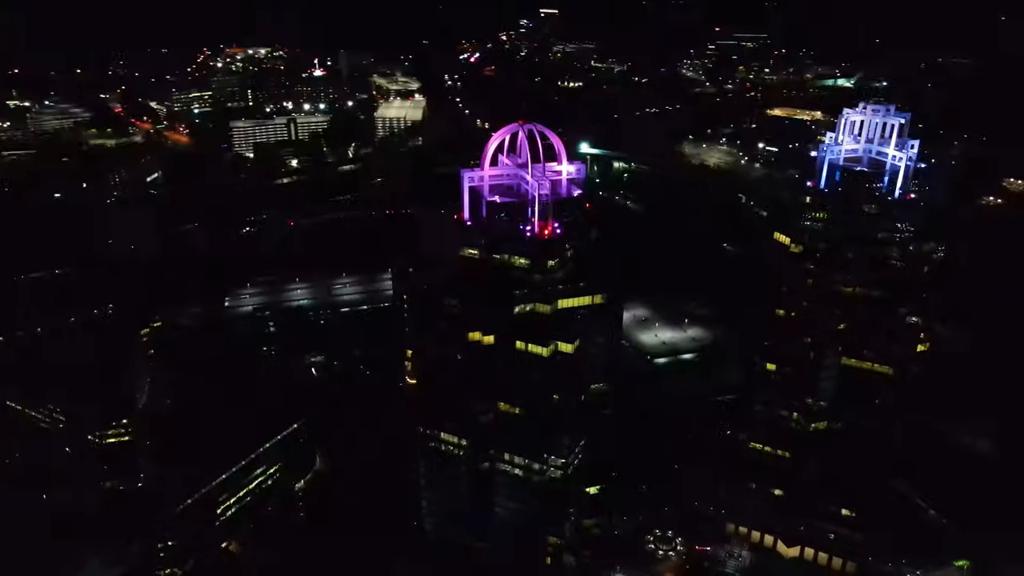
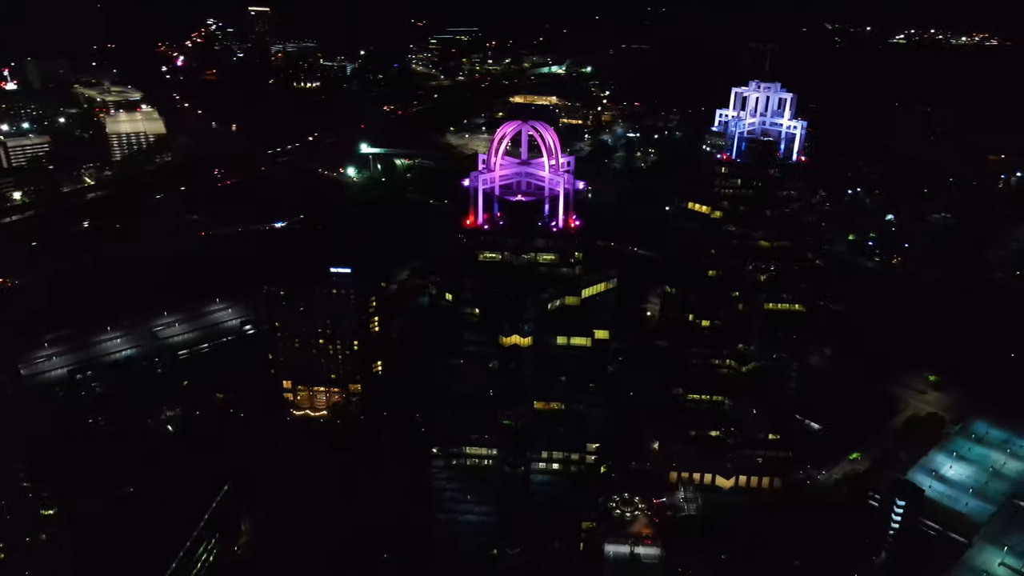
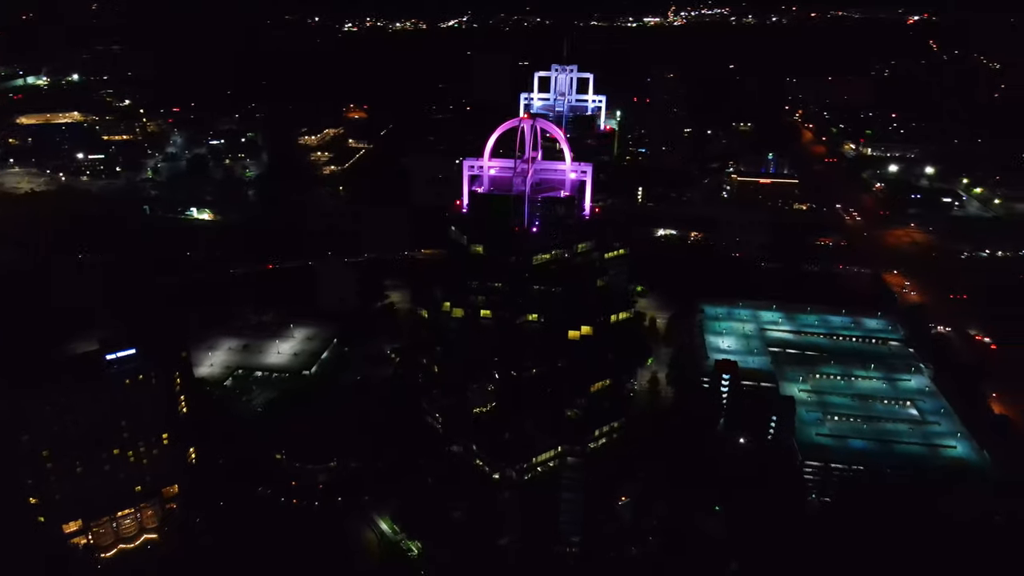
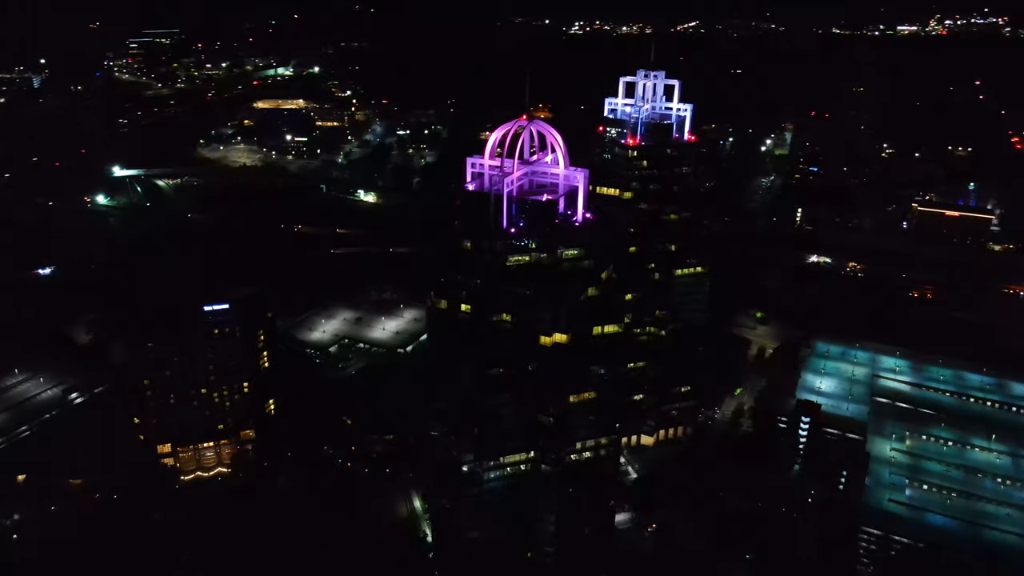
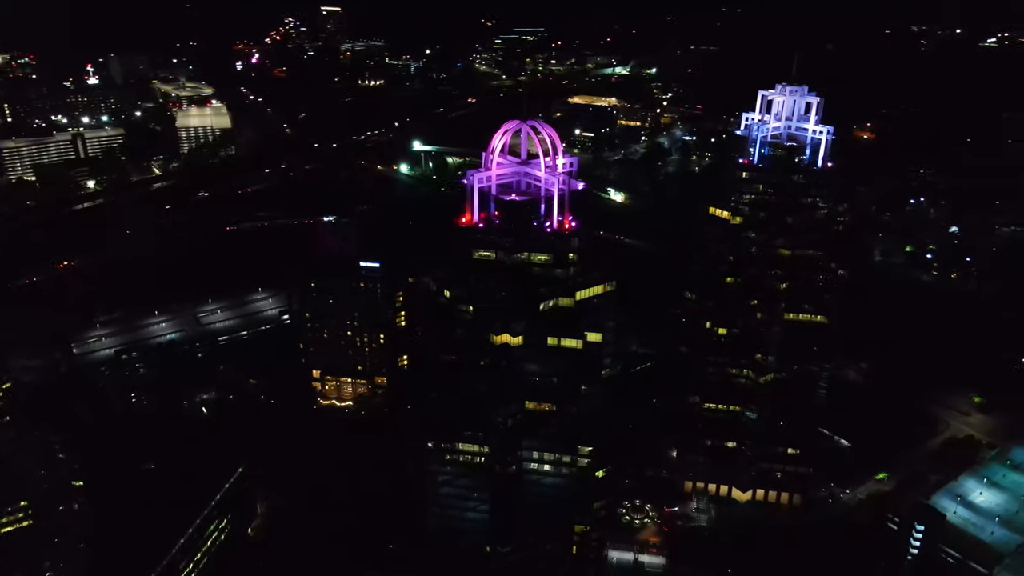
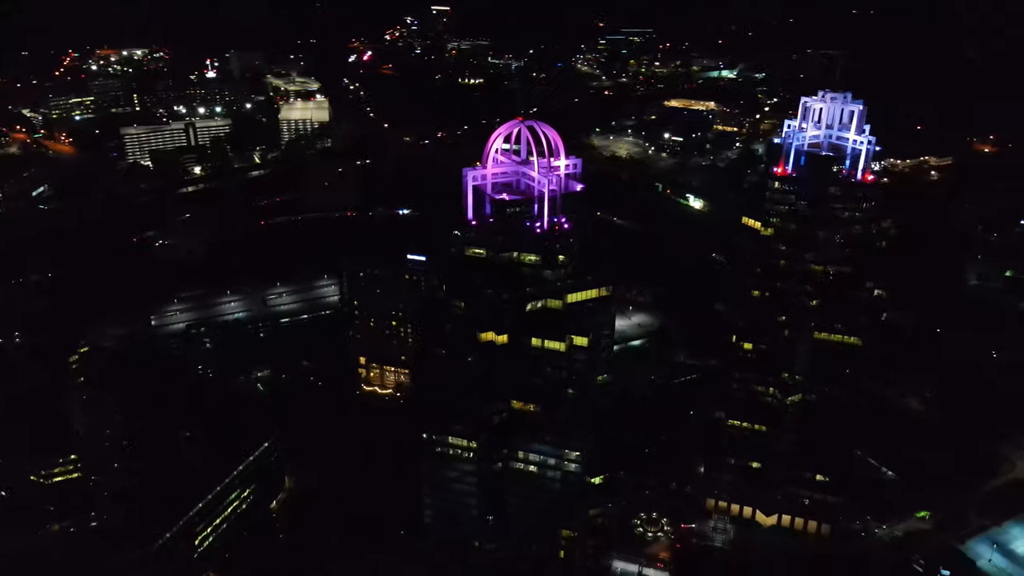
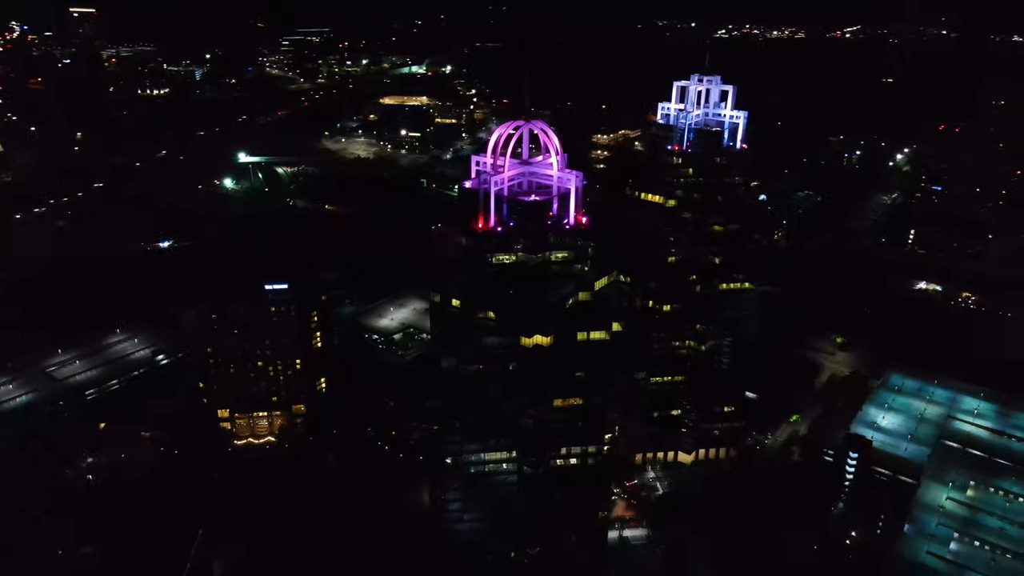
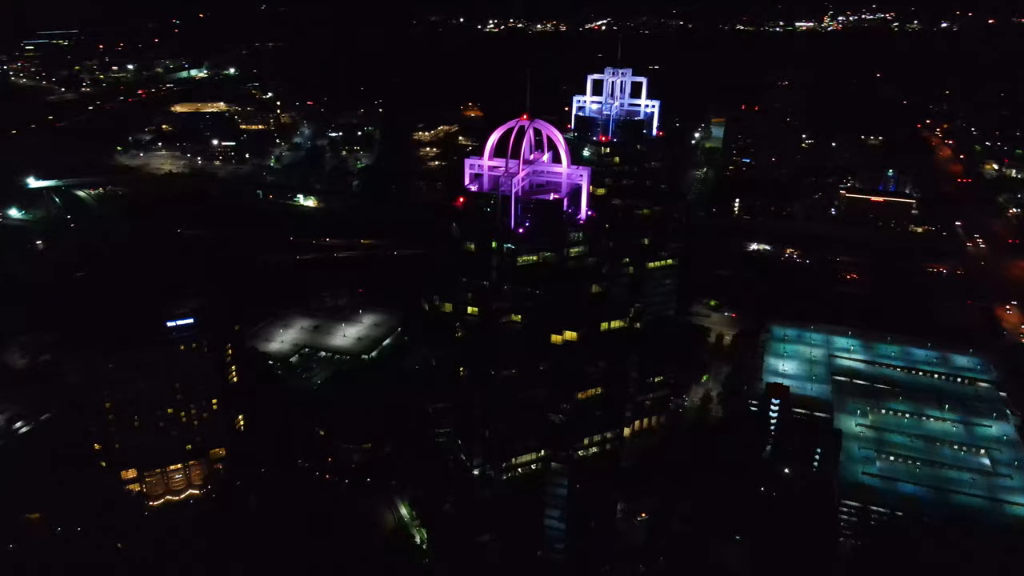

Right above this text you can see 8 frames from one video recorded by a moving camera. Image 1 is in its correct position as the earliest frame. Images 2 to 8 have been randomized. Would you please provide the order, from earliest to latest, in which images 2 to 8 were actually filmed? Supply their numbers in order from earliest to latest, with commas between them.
6, 5, 2, 7, 4, 8, 3
